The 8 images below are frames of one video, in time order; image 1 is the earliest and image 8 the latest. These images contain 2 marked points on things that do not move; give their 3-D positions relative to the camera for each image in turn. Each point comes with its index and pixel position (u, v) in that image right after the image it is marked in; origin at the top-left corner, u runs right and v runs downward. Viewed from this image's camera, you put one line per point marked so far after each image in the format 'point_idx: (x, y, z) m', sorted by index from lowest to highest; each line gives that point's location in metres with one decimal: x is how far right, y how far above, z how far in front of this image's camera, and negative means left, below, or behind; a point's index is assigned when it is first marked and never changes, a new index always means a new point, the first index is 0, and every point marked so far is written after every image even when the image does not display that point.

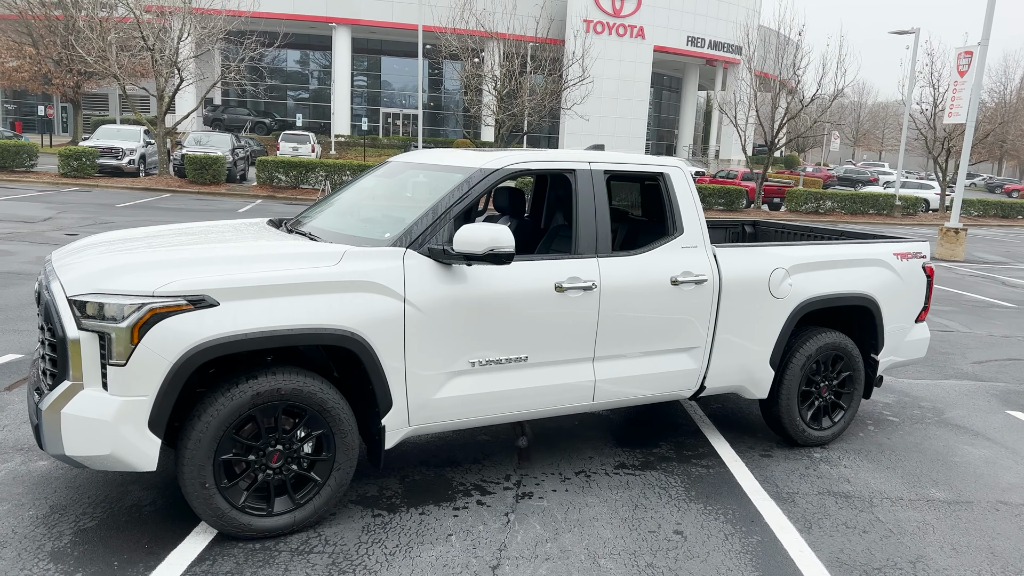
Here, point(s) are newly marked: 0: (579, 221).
0: (+0.3, +0.3, +4.2) m
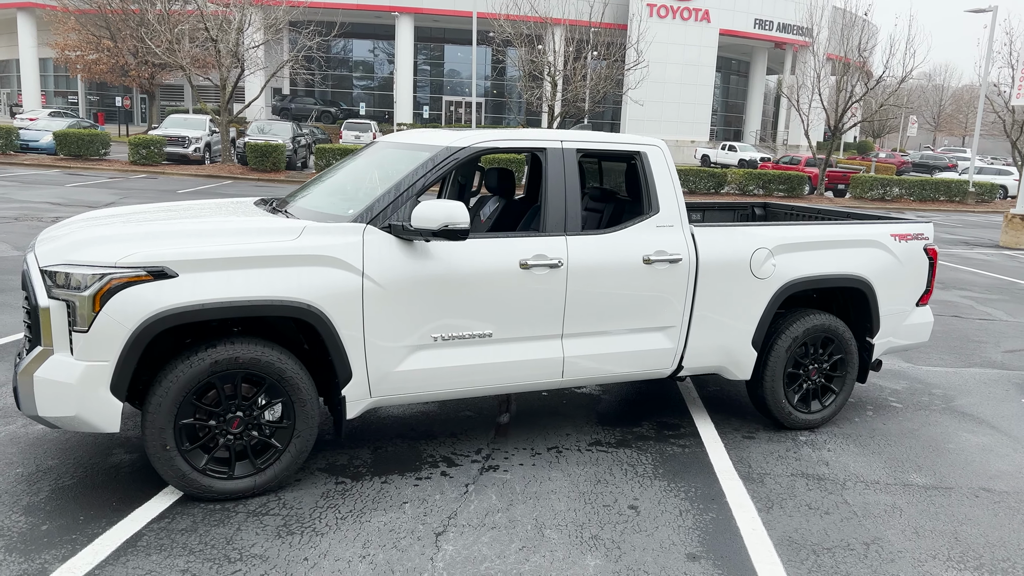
0: (+0.2, +0.4, +4.2) m
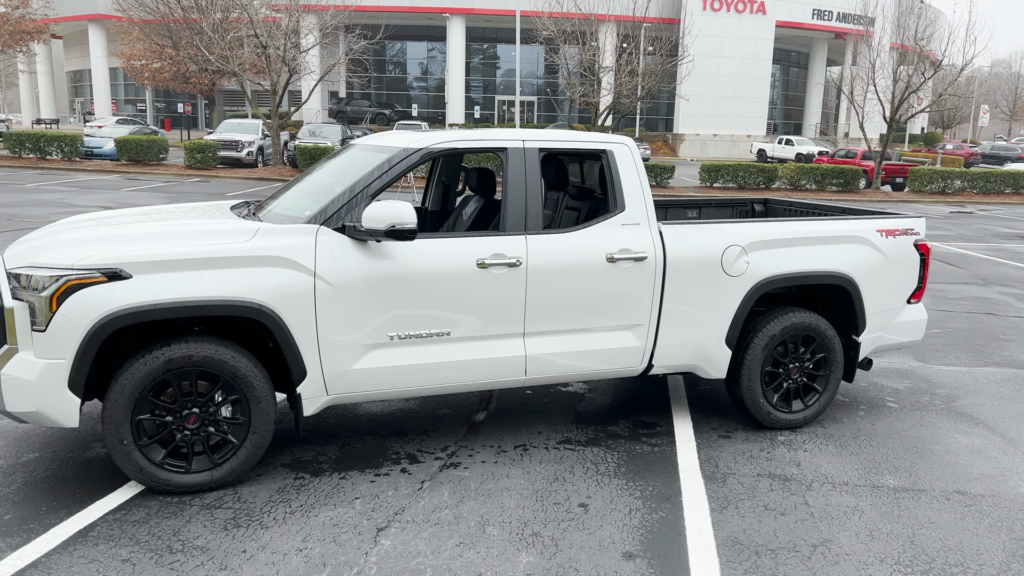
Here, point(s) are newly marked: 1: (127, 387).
0: (0.0, +0.4, +4.2) m
1: (-1.6, -0.4, +3.5) m
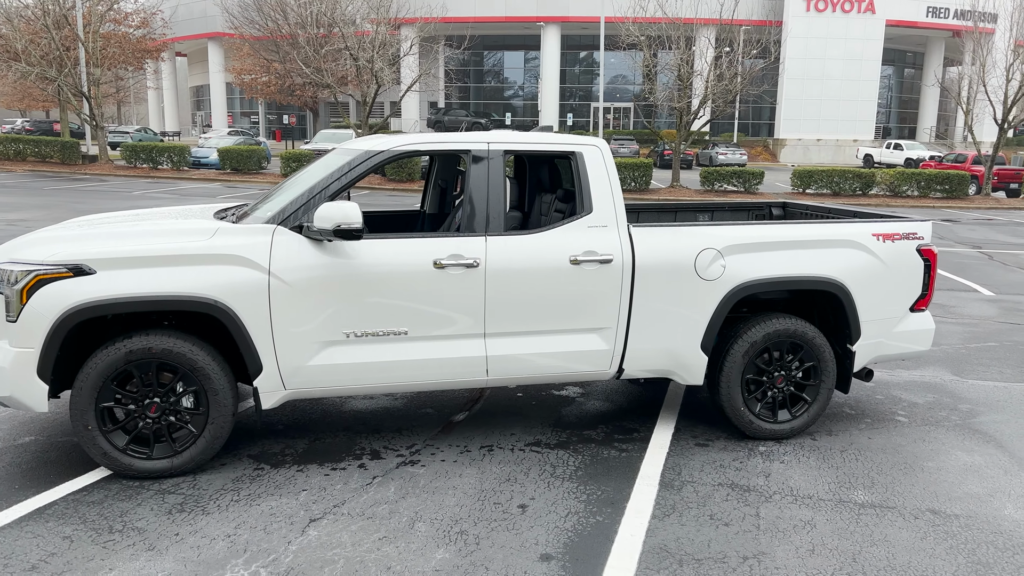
0: (-0.2, +0.4, +4.3) m
1: (-1.9, -0.4, +3.8) m
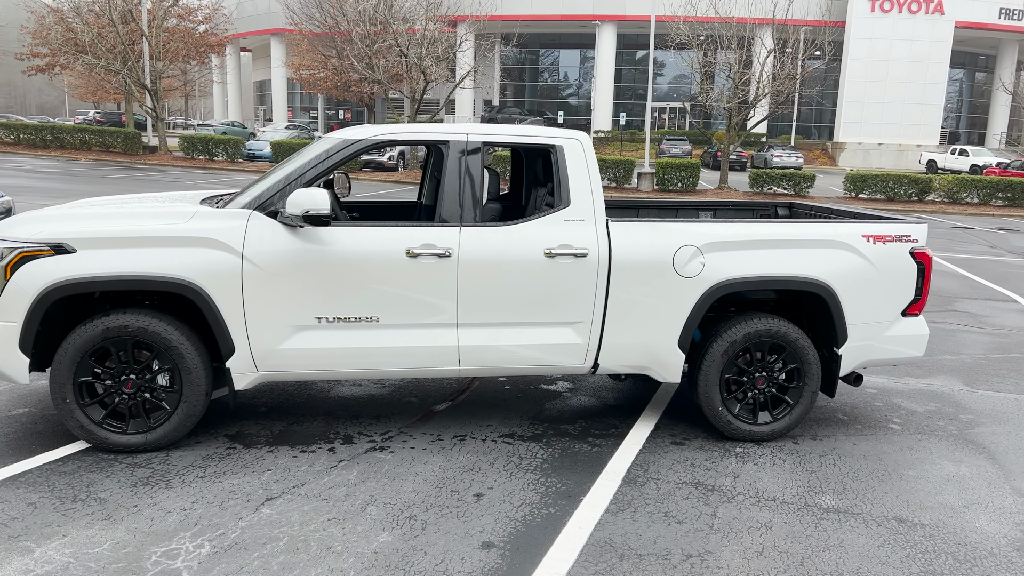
0: (-0.3, +0.5, +4.3) m
1: (-2.1, -0.3, +3.9) m
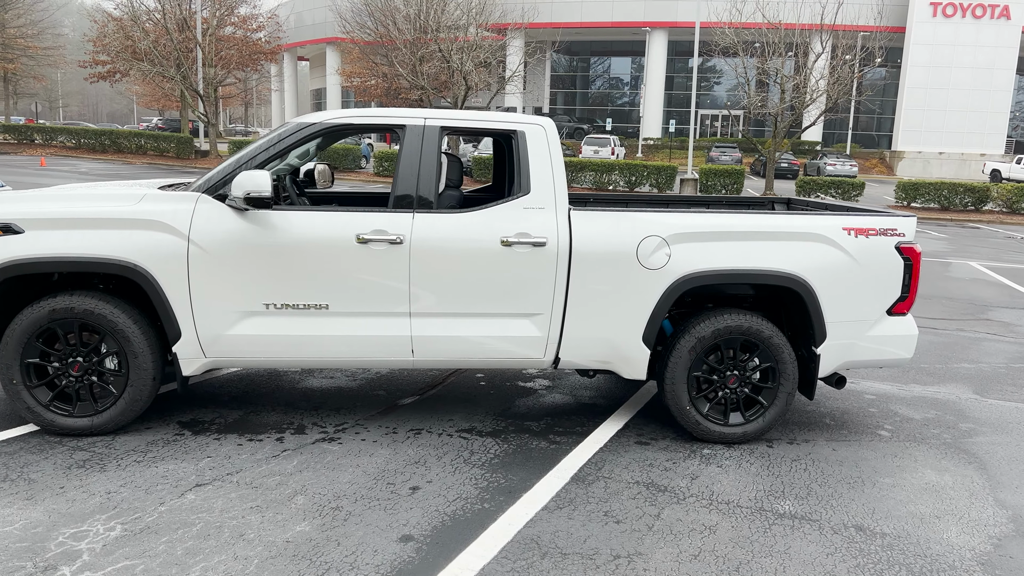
0: (-0.6, +0.6, +4.2) m
1: (-2.3, -0.2, +3.9) m
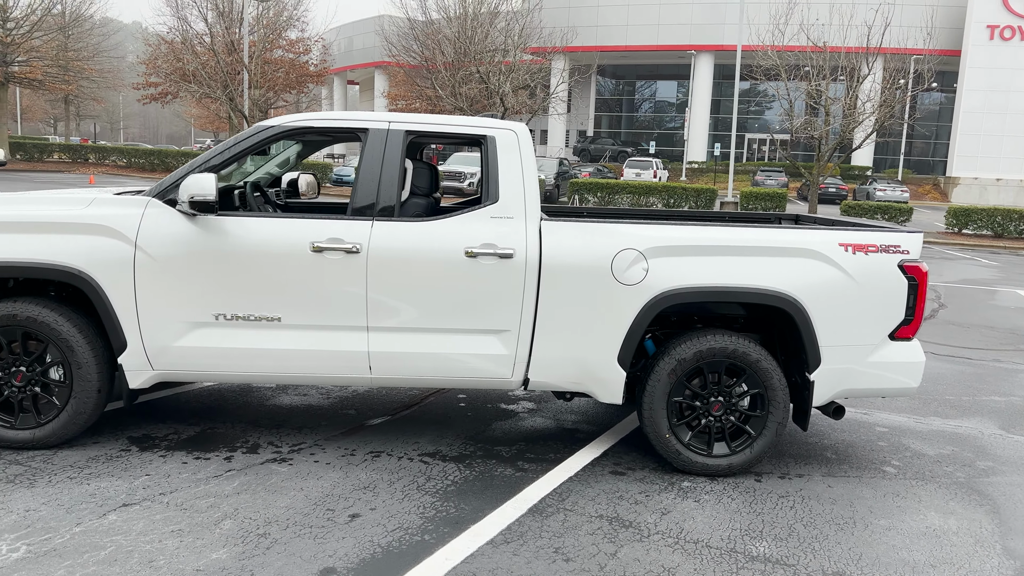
0: (-0.7, +0.5, +4.0) m
1: (-2.5, -0.2, +3.8) m
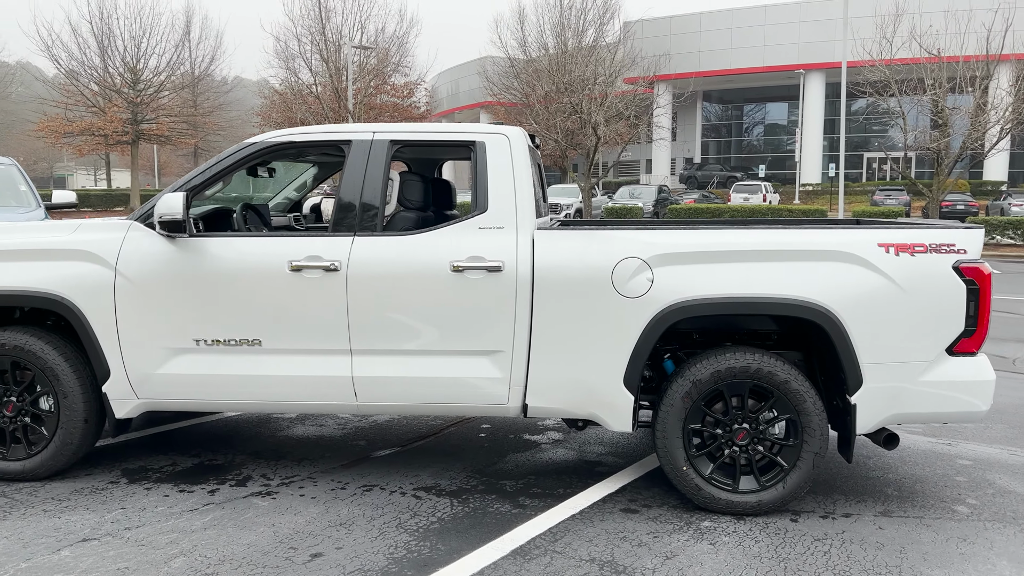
0: (-0.7, +0.4, +3.7) m
1: (-2.5, -0.4, +3.8) m
